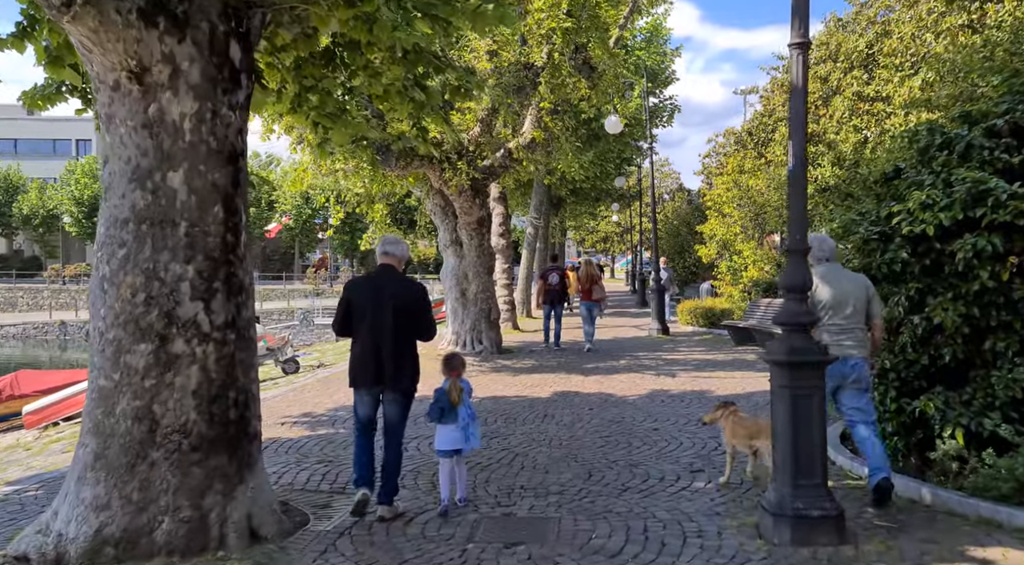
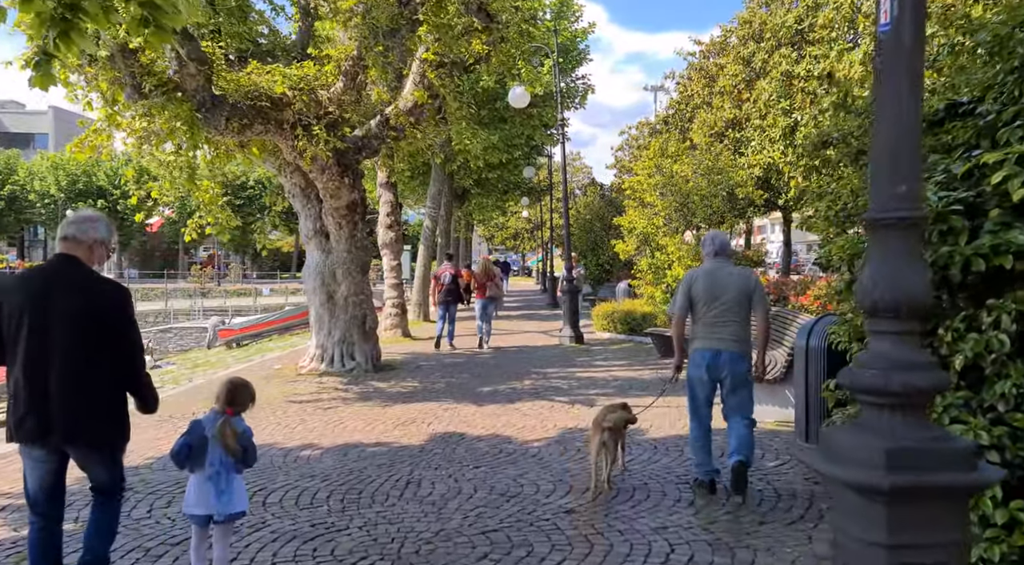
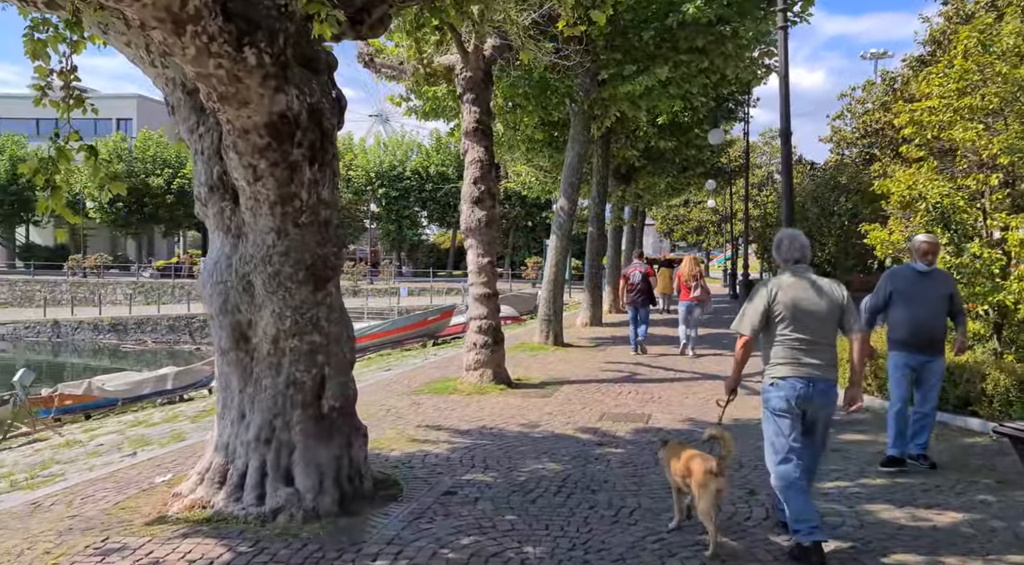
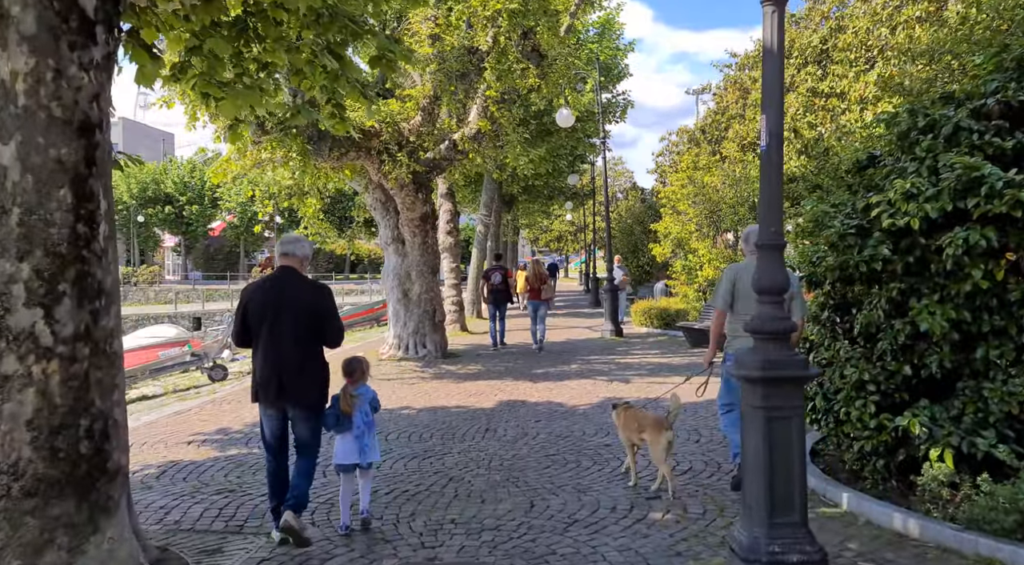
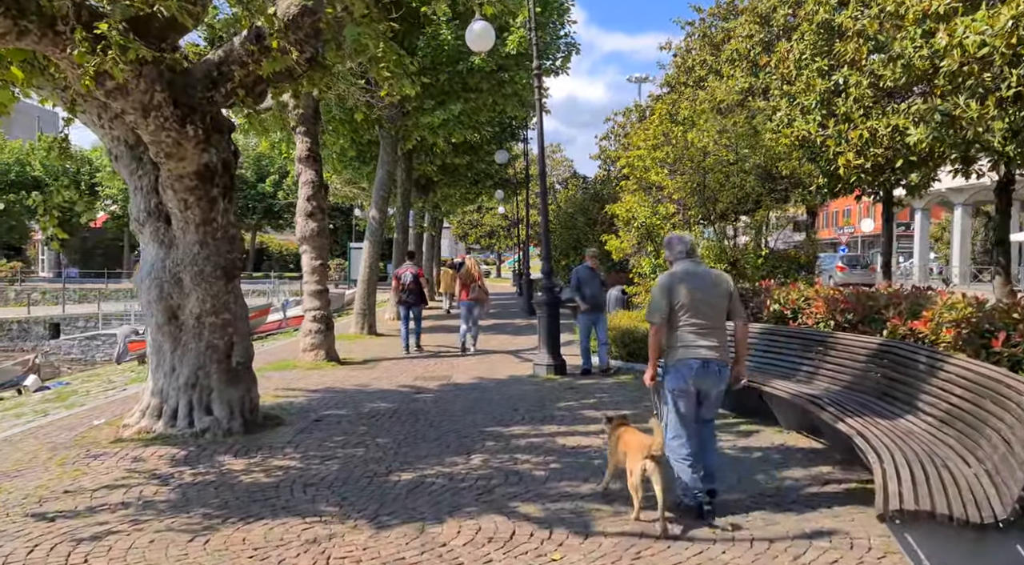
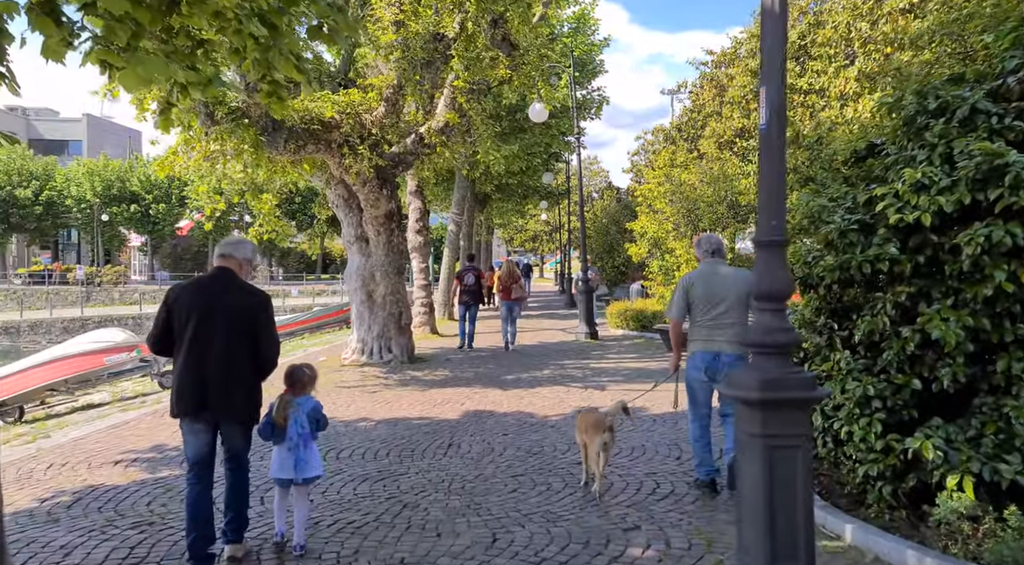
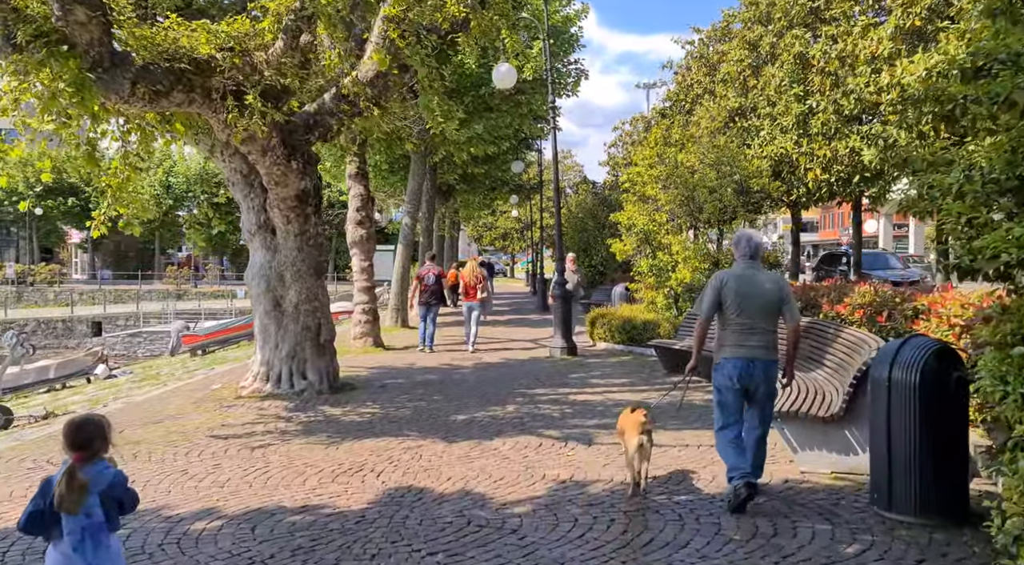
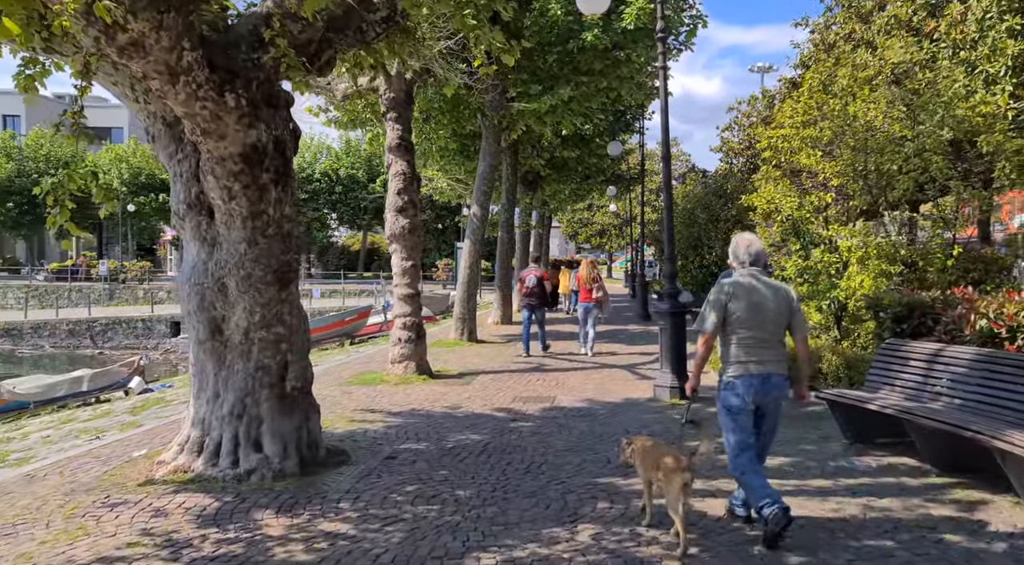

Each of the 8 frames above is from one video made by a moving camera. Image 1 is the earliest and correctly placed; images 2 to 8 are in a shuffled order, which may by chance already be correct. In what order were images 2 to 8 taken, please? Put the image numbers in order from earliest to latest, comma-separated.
4, 6, 2, 7, 5, 8, 3
